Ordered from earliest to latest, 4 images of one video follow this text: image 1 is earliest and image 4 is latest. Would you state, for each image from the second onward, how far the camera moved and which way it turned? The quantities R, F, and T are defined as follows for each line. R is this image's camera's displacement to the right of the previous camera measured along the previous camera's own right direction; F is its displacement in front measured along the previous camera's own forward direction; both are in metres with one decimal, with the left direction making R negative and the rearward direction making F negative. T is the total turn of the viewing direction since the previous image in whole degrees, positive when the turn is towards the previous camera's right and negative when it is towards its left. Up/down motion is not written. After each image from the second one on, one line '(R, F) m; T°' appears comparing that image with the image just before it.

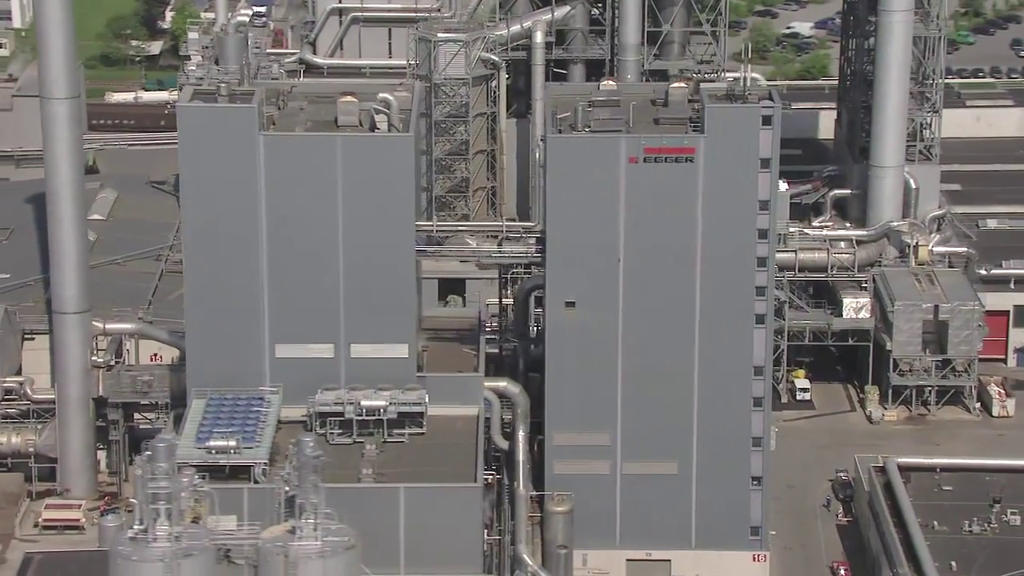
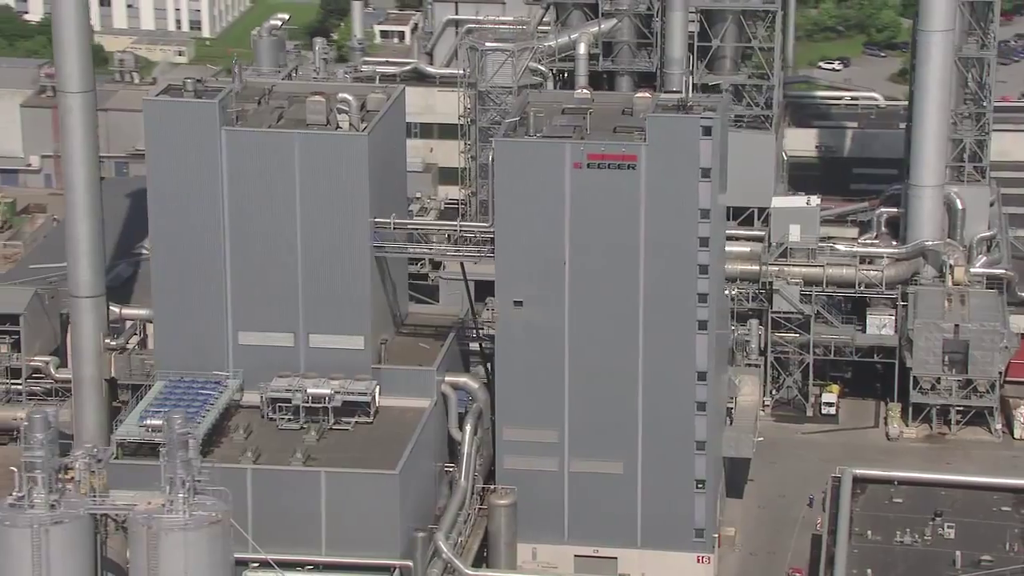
(+6.8, -1.1) m; -7°
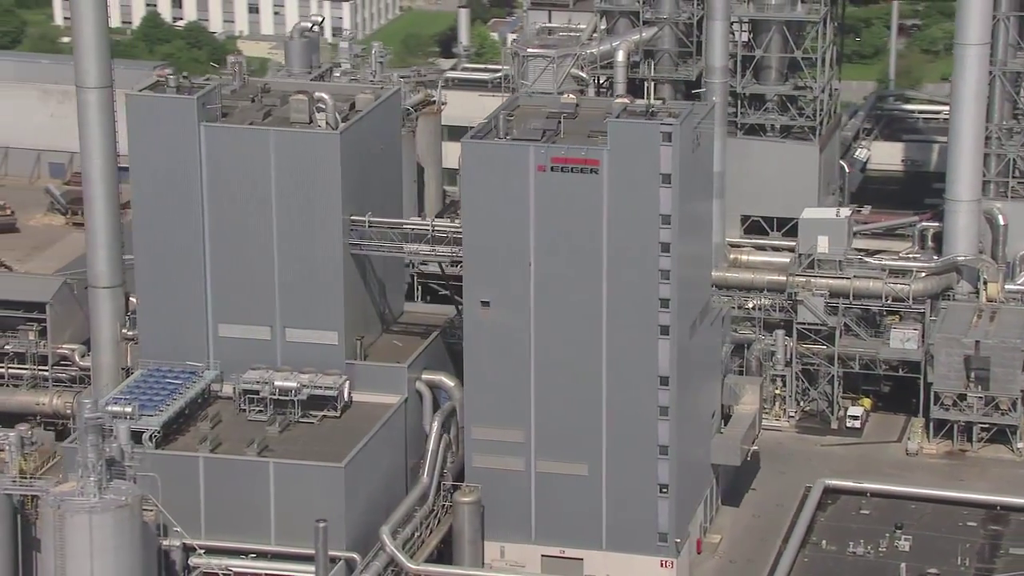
(+5.3, -0.3) m; -5°
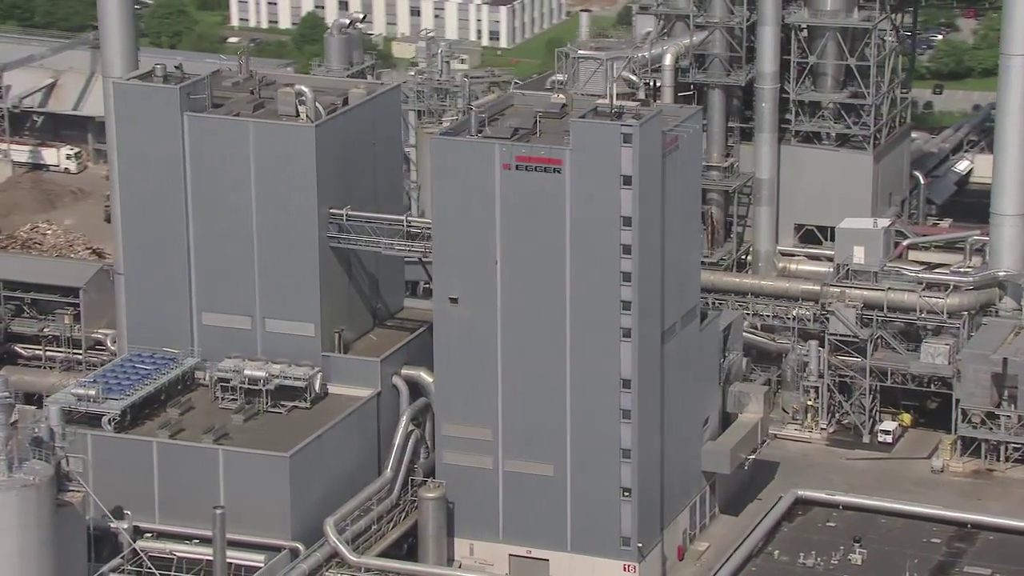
(+5.8, +0.3) m; -6°
